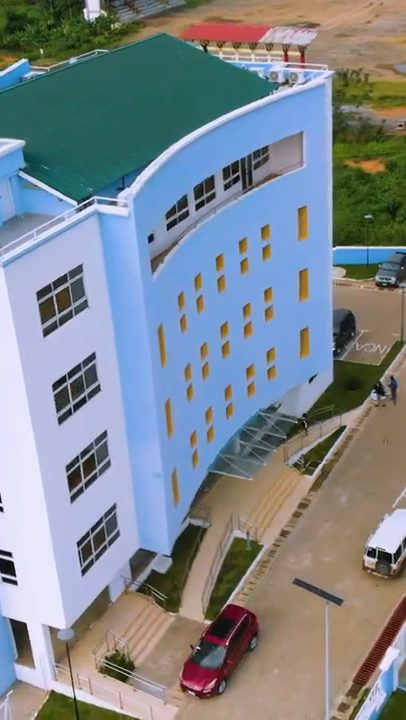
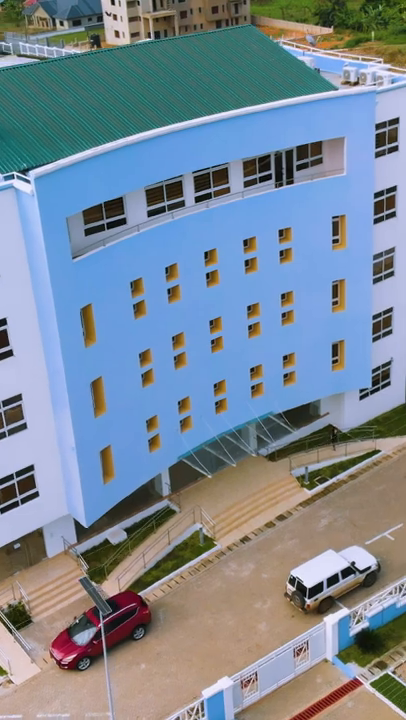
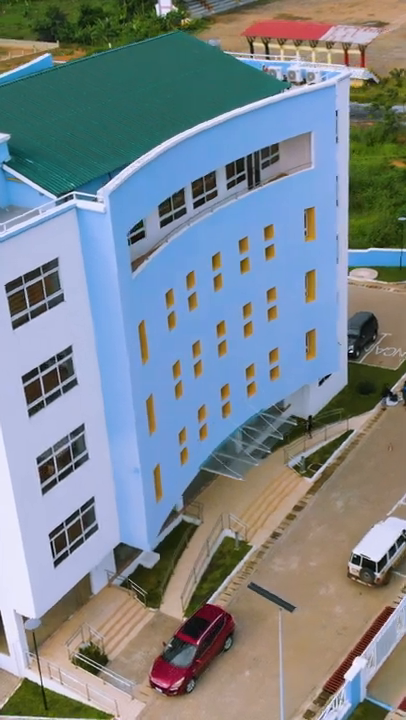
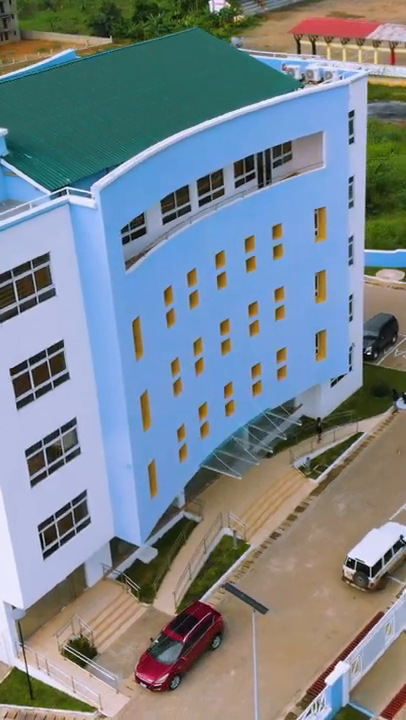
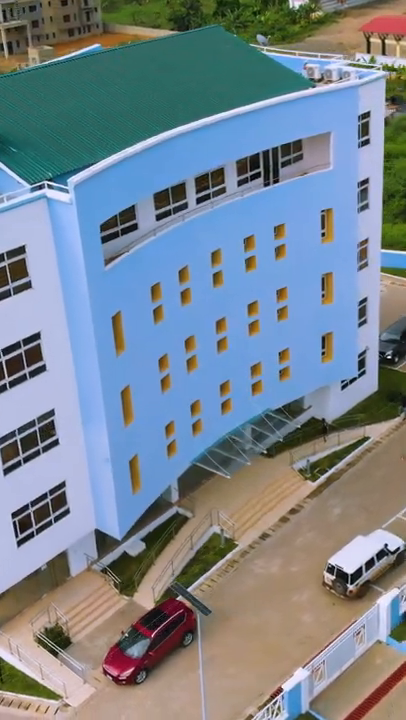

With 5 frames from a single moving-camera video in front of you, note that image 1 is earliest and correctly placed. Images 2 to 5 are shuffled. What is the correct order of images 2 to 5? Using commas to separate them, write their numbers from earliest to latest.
3, 4, 5, 2
